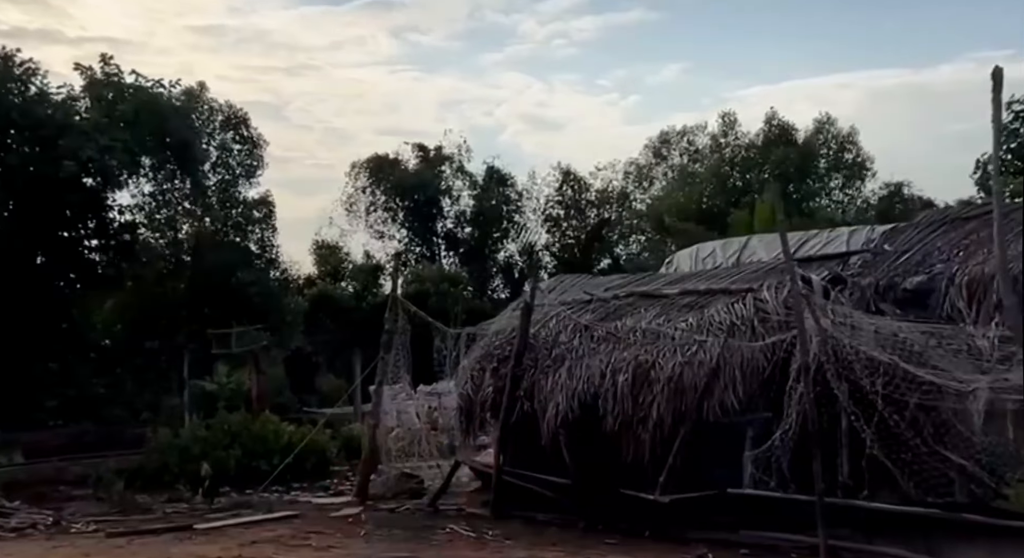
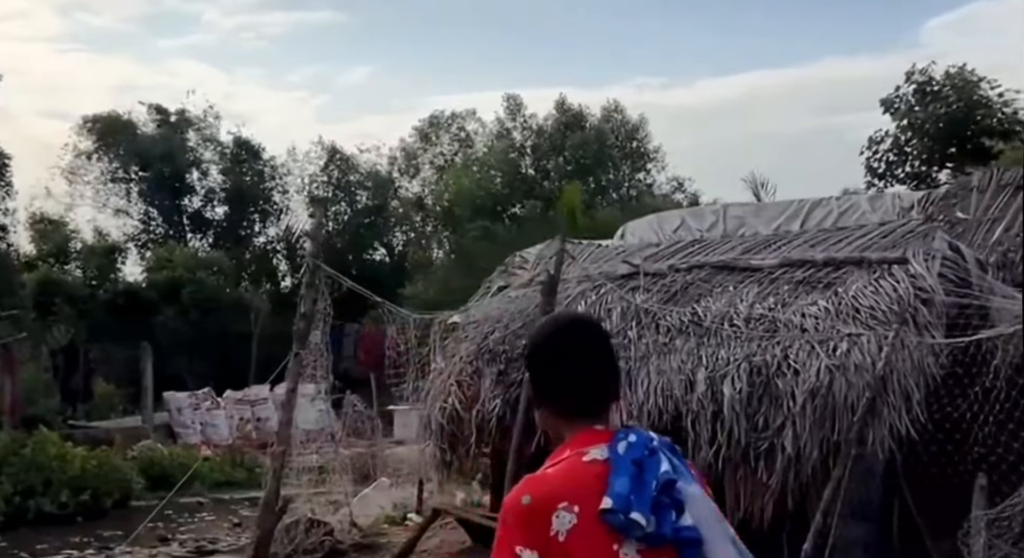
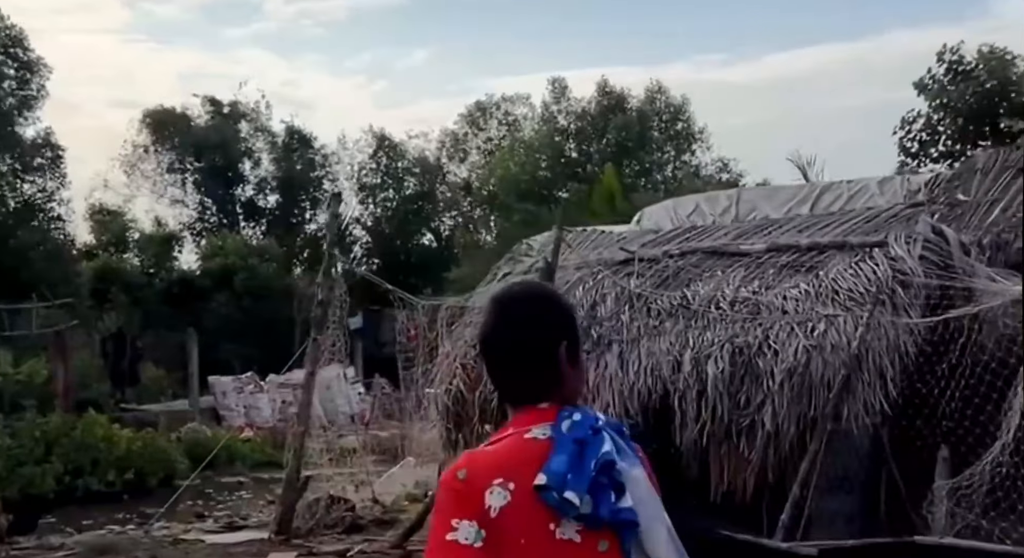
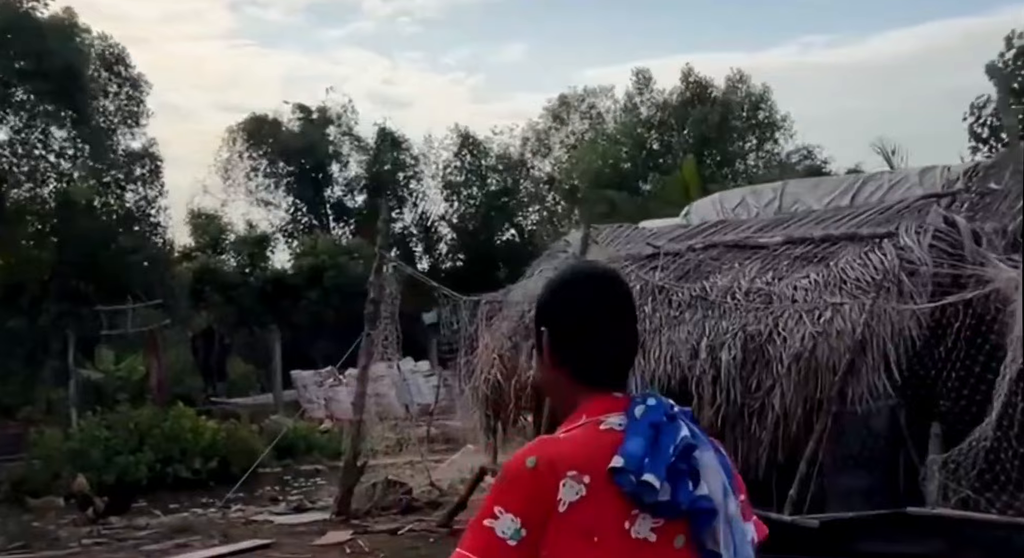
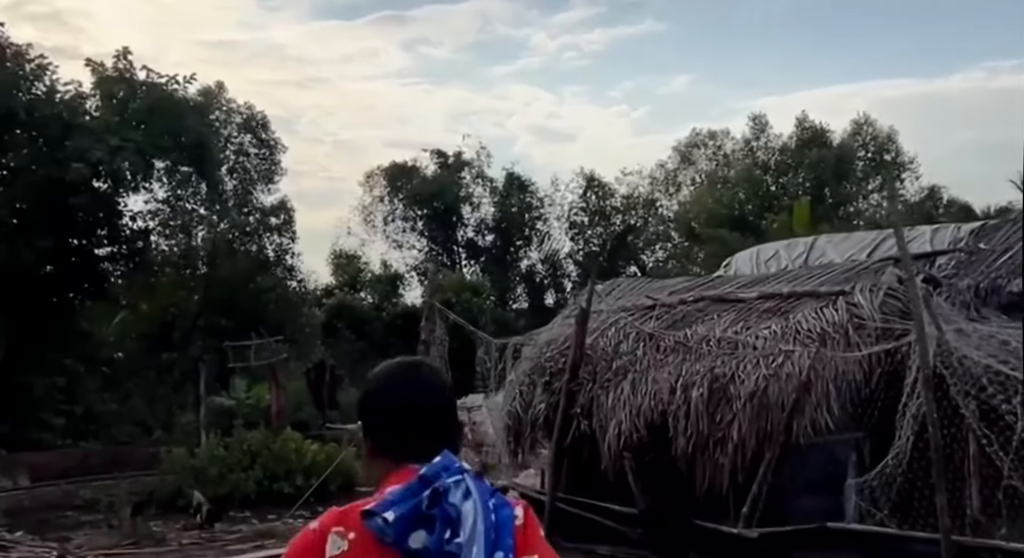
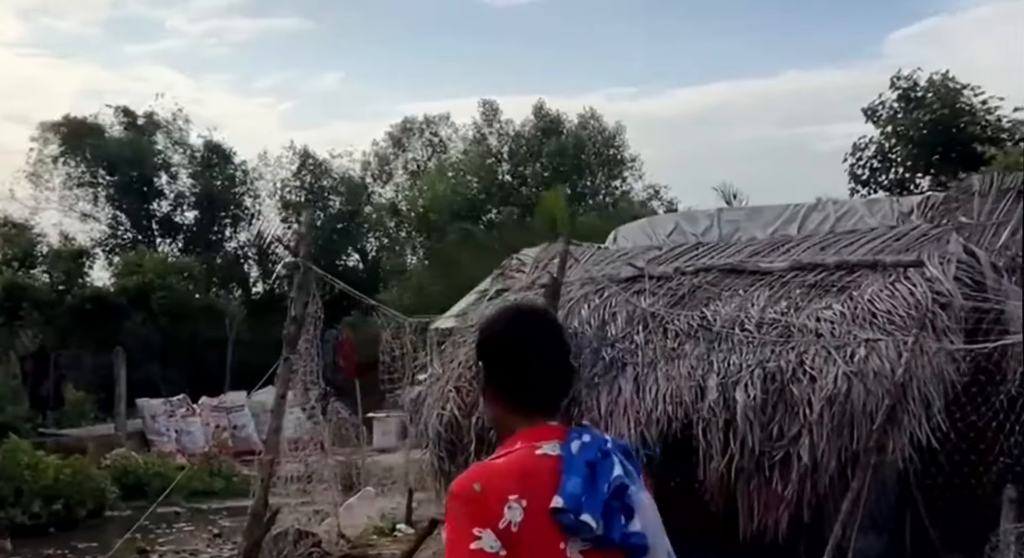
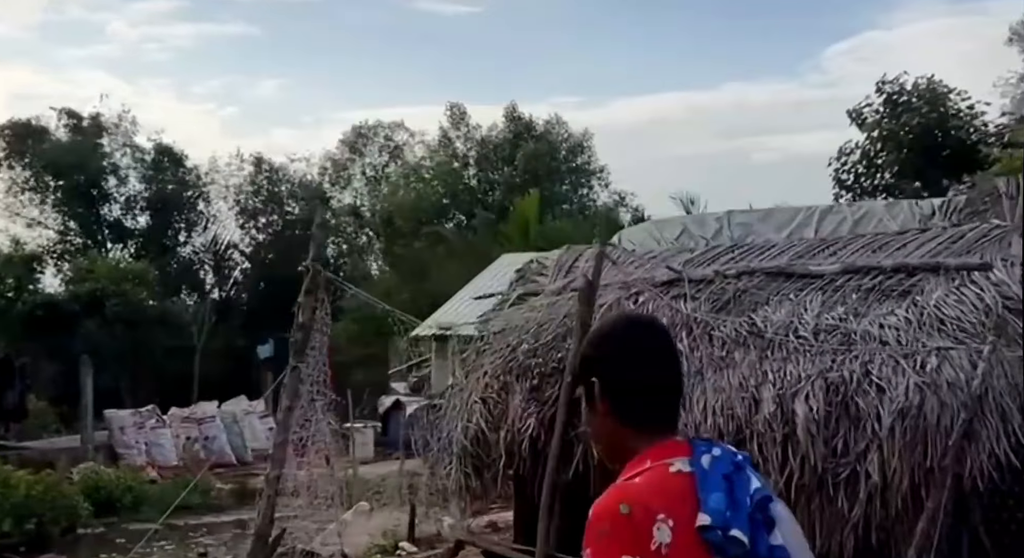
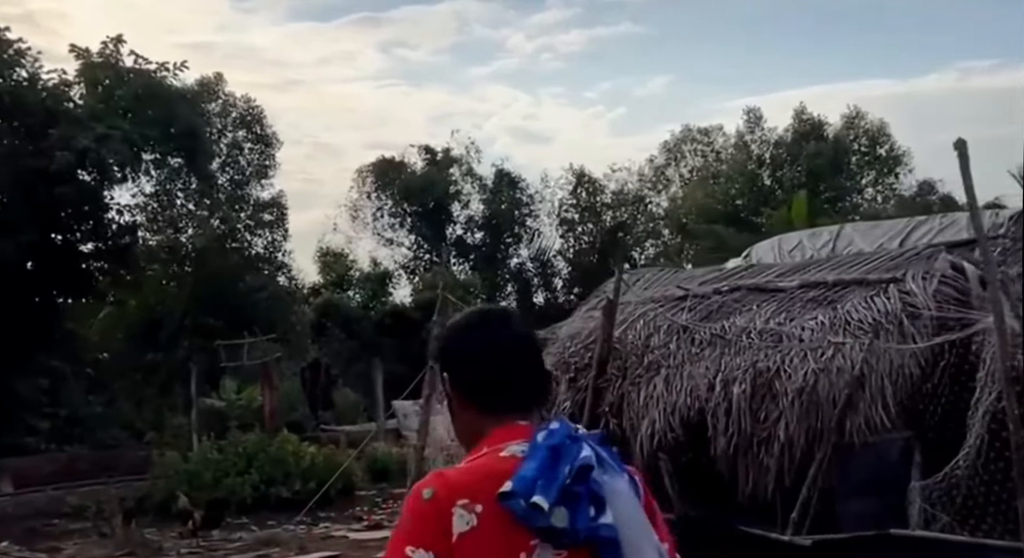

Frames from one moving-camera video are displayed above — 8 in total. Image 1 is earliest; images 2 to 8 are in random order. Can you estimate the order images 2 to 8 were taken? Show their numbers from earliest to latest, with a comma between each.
5, 8, 4, 3, 2, 6, 7
